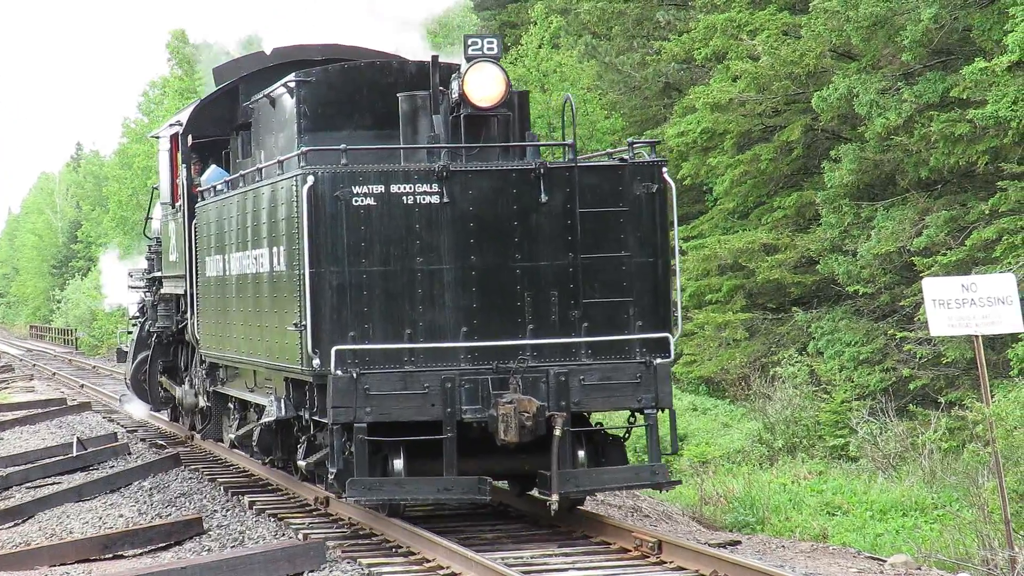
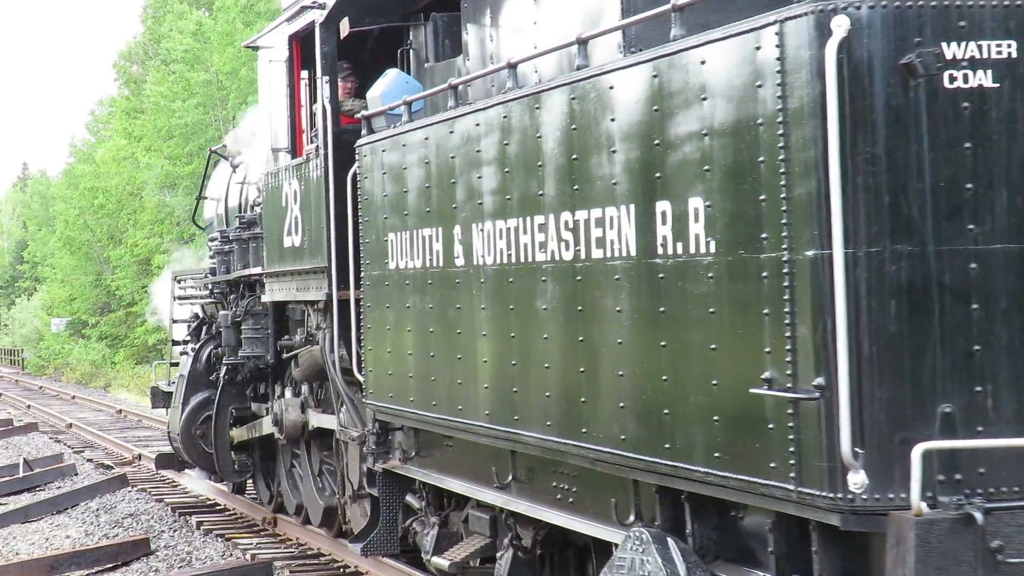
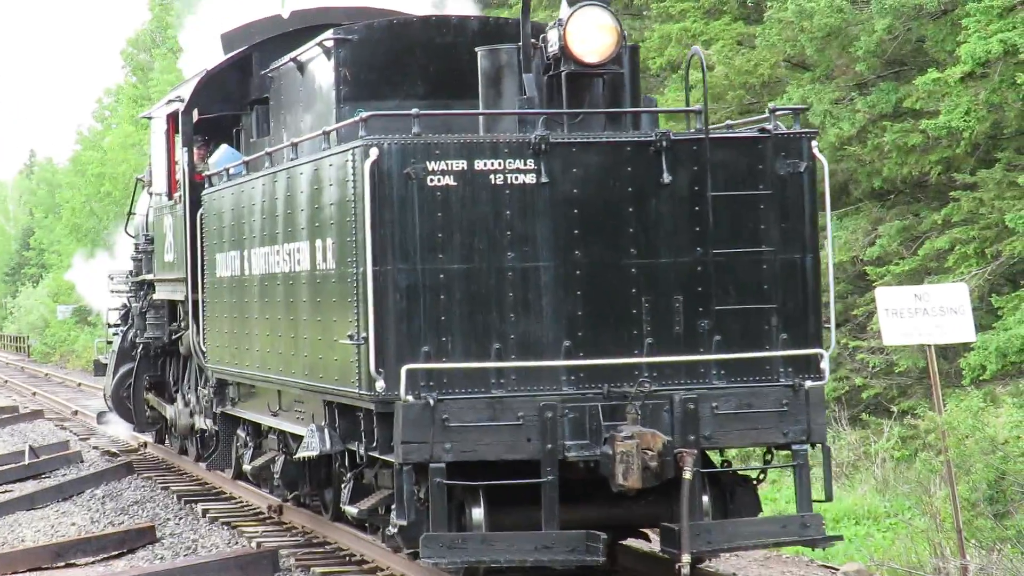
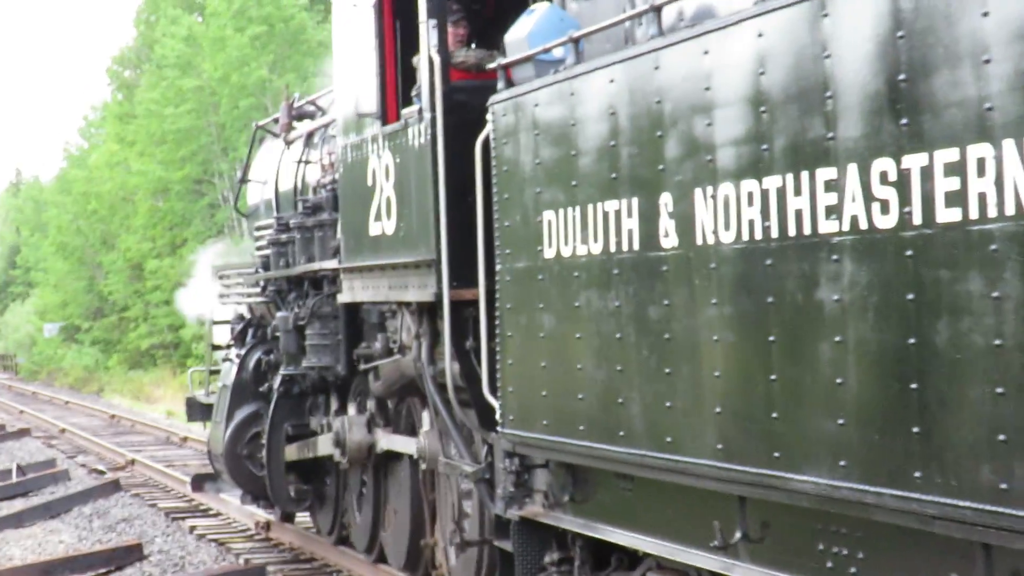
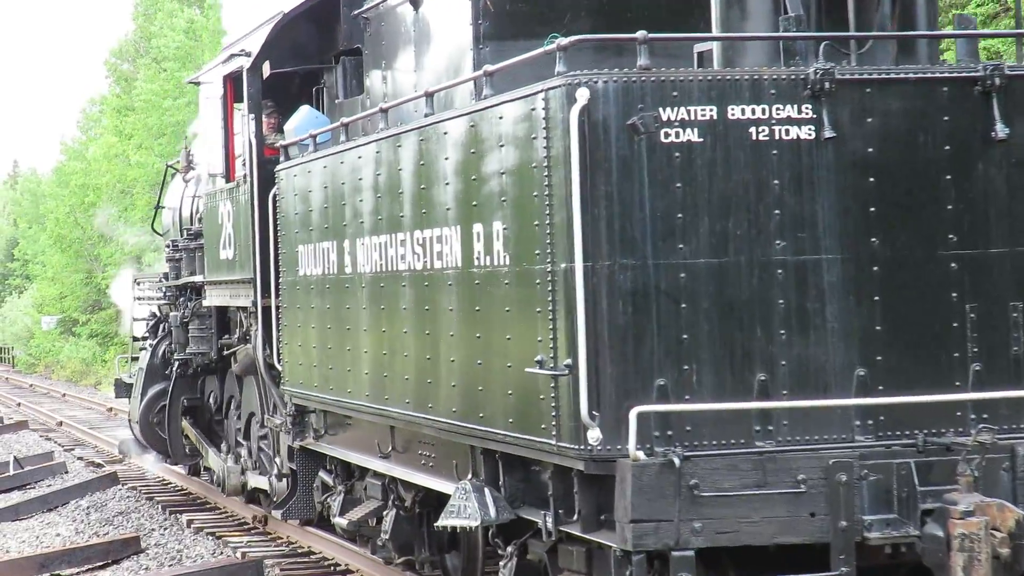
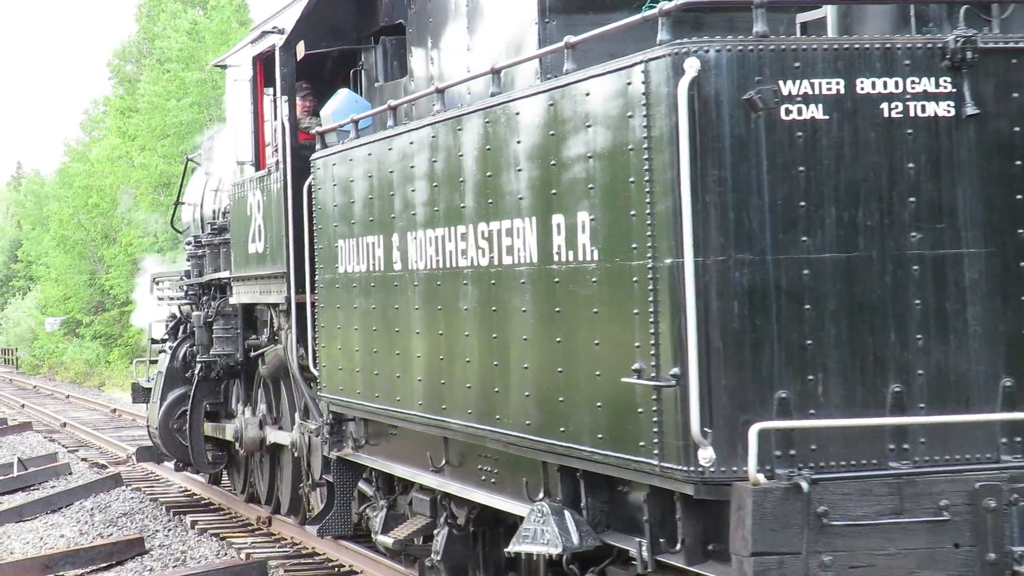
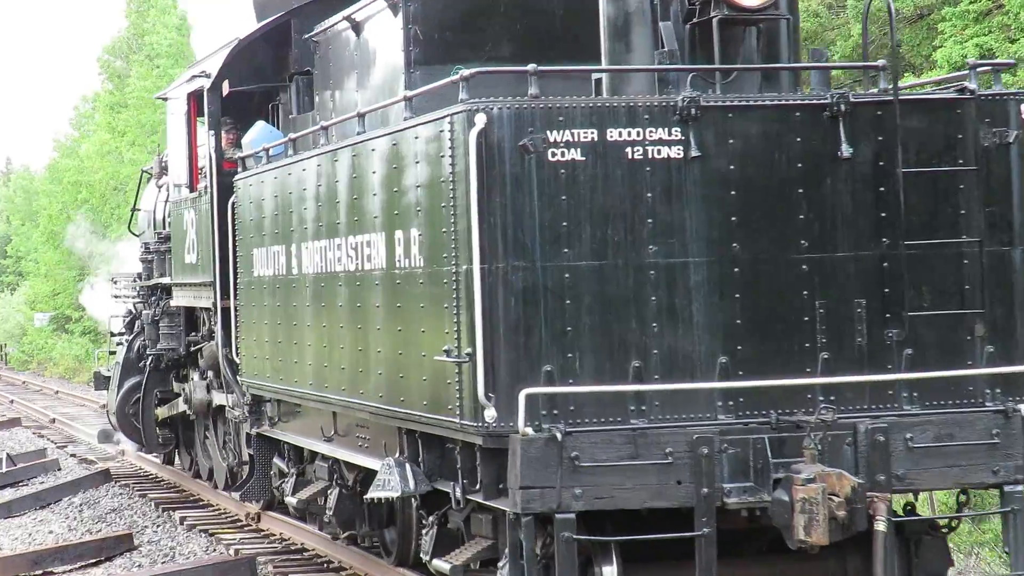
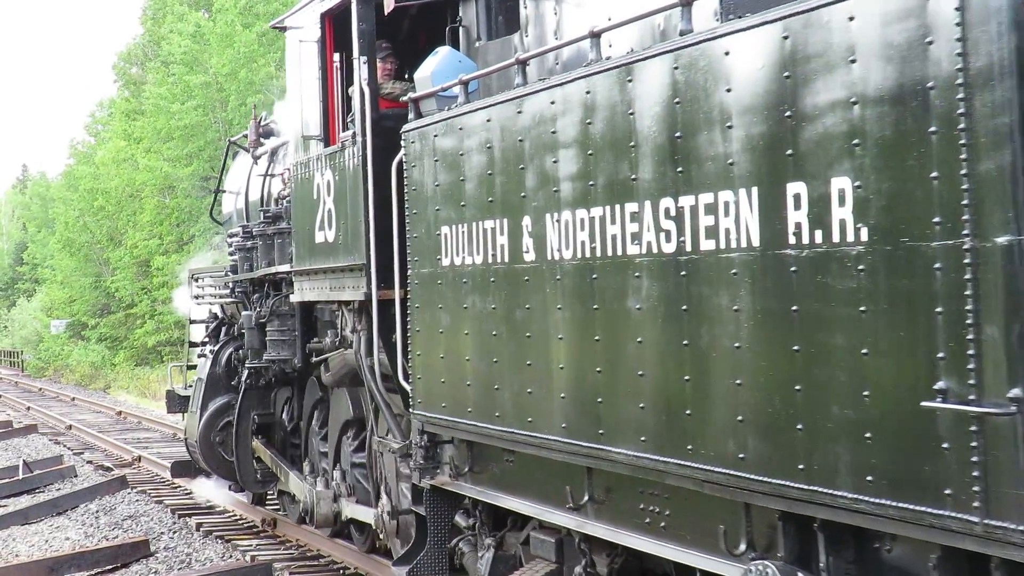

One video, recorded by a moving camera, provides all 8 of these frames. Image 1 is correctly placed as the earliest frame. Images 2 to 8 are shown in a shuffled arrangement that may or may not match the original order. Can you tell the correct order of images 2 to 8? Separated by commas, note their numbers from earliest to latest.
3, 7, 5, 6, 2, 8, 4
